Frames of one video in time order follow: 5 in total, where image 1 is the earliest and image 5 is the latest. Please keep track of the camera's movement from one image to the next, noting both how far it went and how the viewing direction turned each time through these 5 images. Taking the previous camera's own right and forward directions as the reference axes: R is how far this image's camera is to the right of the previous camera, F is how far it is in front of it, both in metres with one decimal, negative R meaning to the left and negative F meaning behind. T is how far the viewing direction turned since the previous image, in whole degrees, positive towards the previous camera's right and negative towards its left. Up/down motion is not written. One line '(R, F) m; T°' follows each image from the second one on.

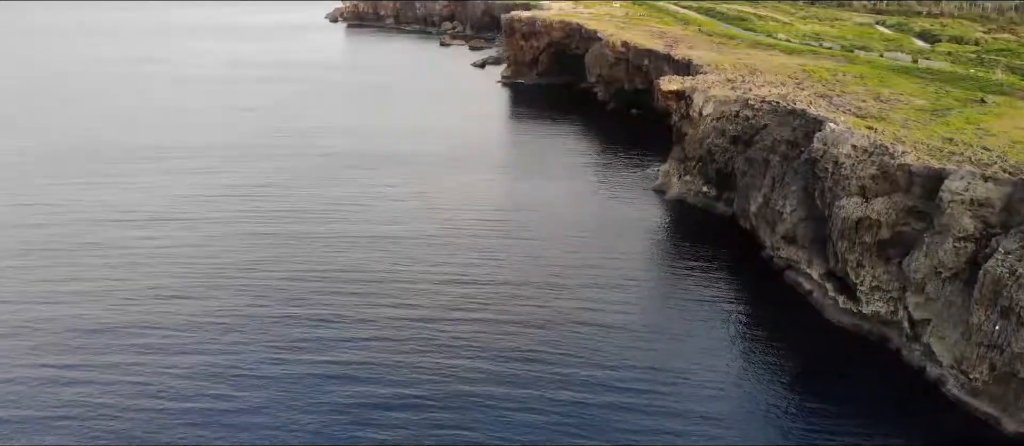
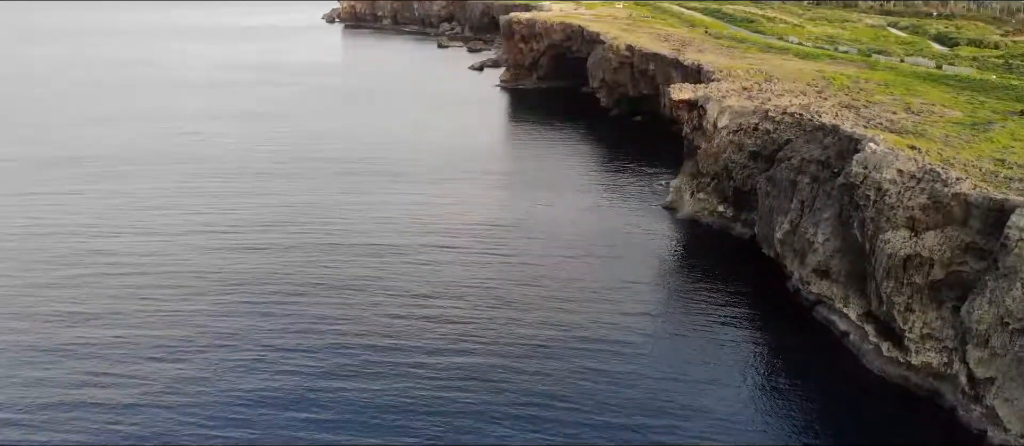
(+0.2, +4.0) m; 0°
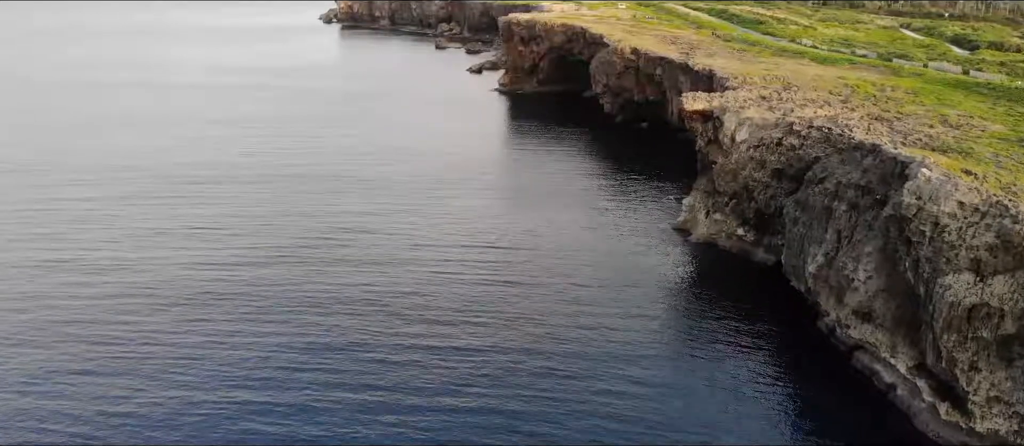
(+0.1, +3.9) m; 0°
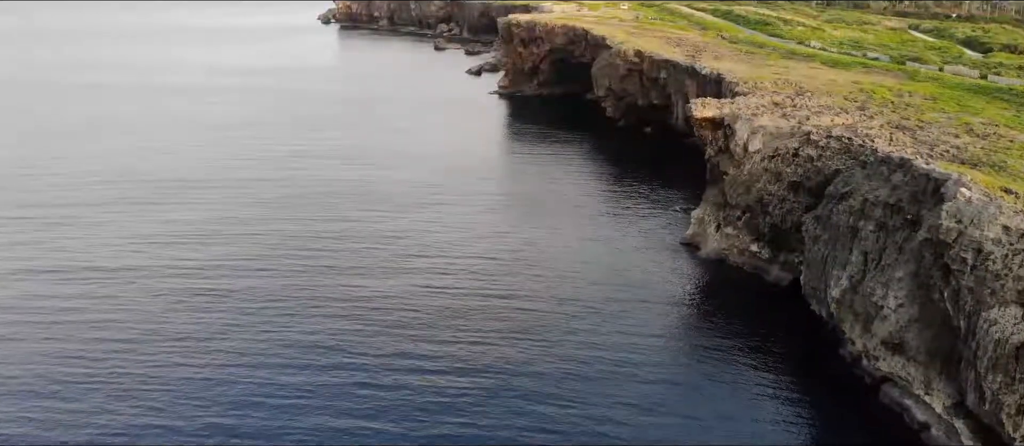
(+0.1, +2.3) m; 0°
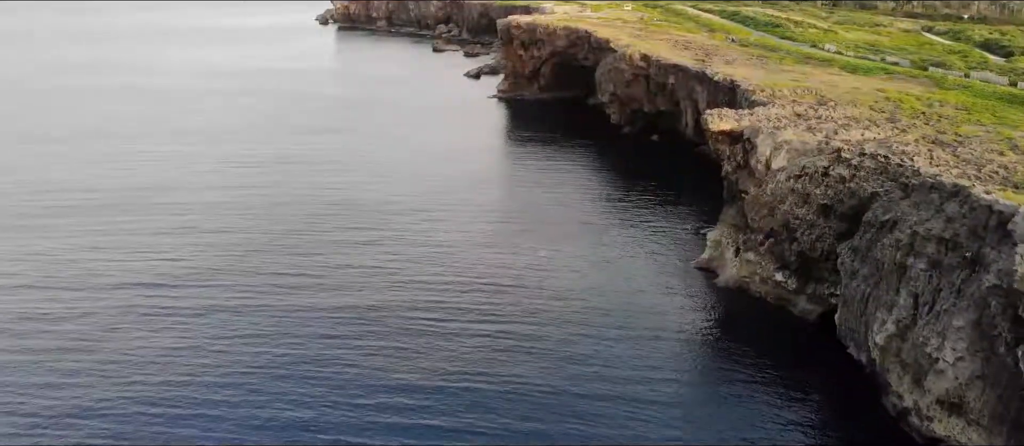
(+0.1, +3.4) m; 0°
